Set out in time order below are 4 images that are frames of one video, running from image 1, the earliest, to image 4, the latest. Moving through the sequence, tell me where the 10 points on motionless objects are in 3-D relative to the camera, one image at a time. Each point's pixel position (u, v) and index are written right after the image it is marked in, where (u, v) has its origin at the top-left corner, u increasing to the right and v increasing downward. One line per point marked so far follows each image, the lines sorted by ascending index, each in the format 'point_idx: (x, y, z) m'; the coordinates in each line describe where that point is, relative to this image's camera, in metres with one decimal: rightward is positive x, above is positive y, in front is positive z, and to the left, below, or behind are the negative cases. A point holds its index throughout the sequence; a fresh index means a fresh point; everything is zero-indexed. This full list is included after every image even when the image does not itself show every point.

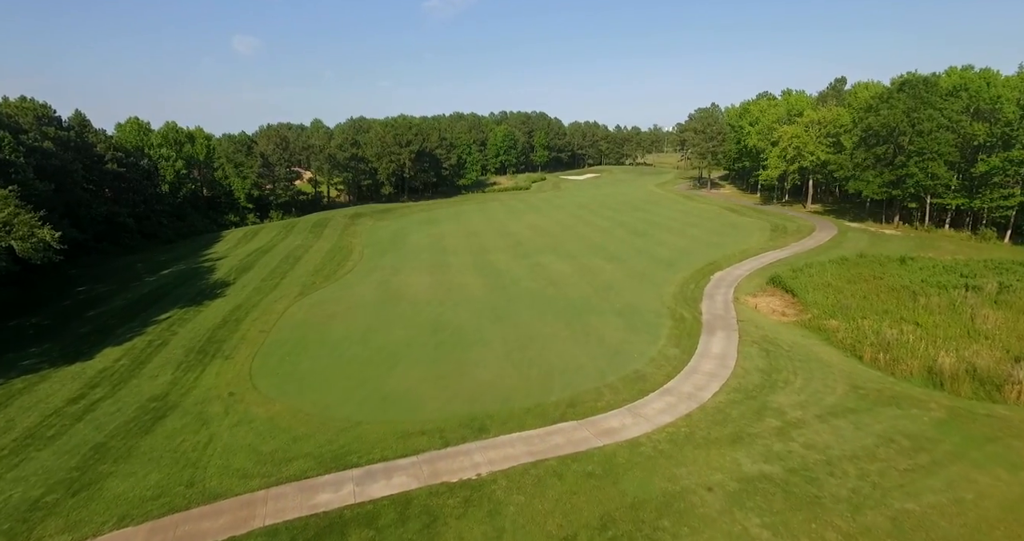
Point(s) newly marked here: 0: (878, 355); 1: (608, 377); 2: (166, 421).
0: (+13.0, -3.0, +17.6) m
1: (+3.3, -3.7, +17.2) m
2: (-10.2, -4.5, +14.7) m
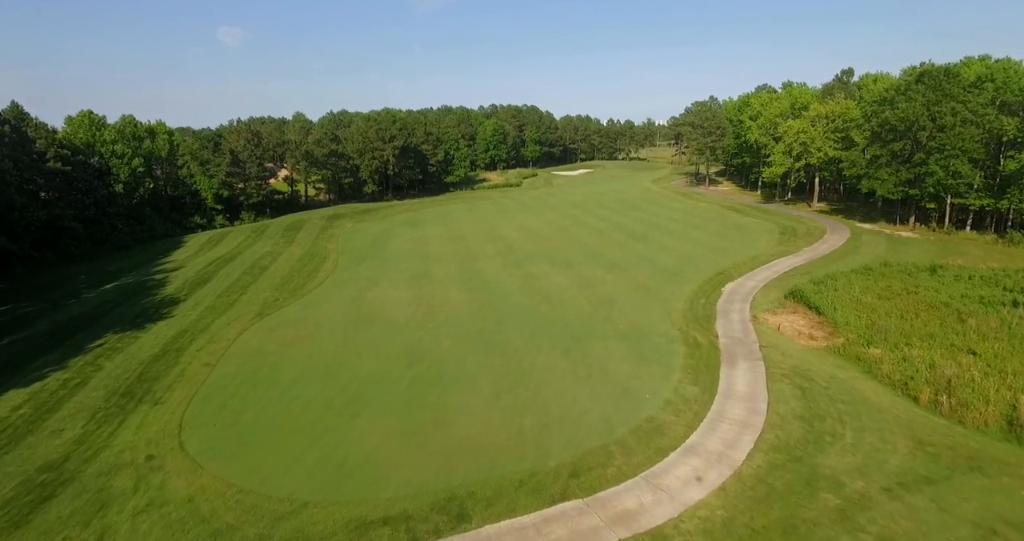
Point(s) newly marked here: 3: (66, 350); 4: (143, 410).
0: (+12.6, -3.8, +14.6) m
1: (+3.0, -4.5, +14.1) m
2: (-10.5, -5.4, +11.4) m
3: (-17.6, -3.2, +19.7) m
4: (-11.7, -4.4, +15.7) m
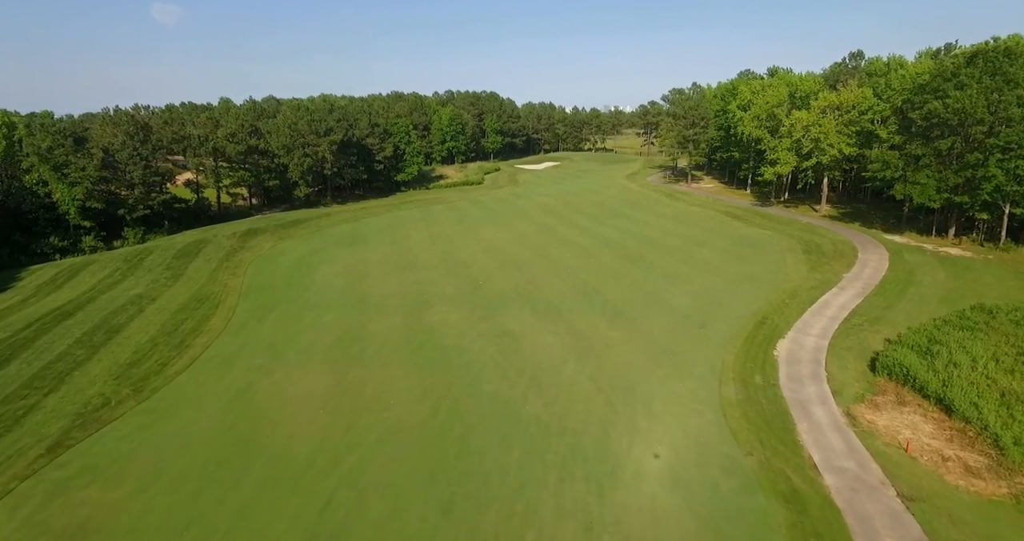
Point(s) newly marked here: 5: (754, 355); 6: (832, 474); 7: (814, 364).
0: (+12.5, -6.2, +6.9) m
1: (+3.0, -7.2, +5.7) m
2: (-10.3, -8.5, +1.9) m
3: (-18.0, -6.2, +9.6) m
4: (-11.8, -7.5, +6.1) m
5: (+9.5, -3.1, +19.4) m
6: (+8.3, -5.2, +12.9) m
7: (+11.4, -3.4, +18.6) m
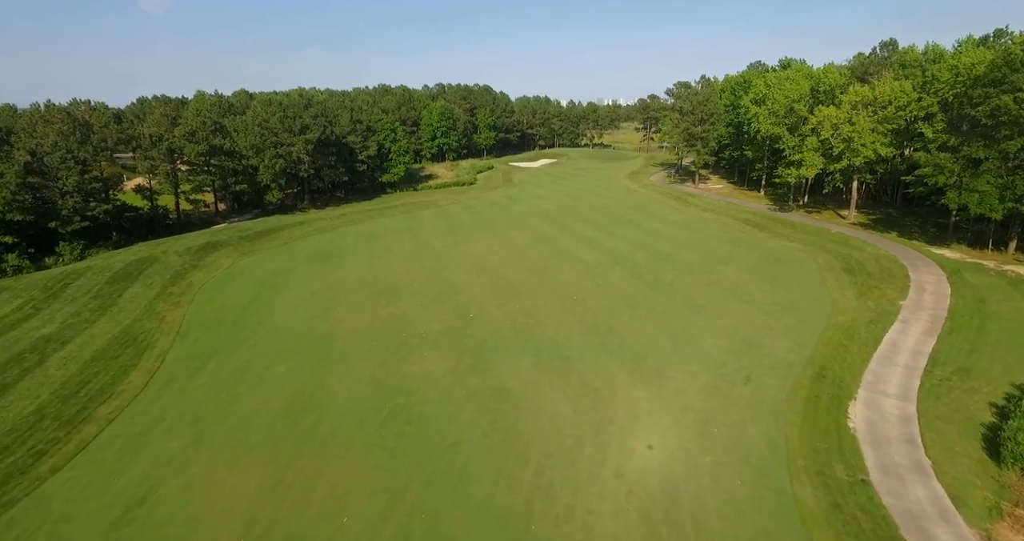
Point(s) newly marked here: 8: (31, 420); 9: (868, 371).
0: (+12.6, -7.8, +2.4) m
1: (+3.1, -8.9, +1.0) m
2: (-10.1, -10.2, -2.9) m
3: (-17.9, -7.9, +4.7) m
4: (-11.7, -9.2, +1.3) m
5: (+9.5, -4.6, +14.8) m
6: (+8.4, -6.8, +8.3) m
7: (+11.3, -4.9, +14.0) m
8: (-14.9, -4.6, +15.4) m
9: (+12.9, -3.6, +18.0) m
